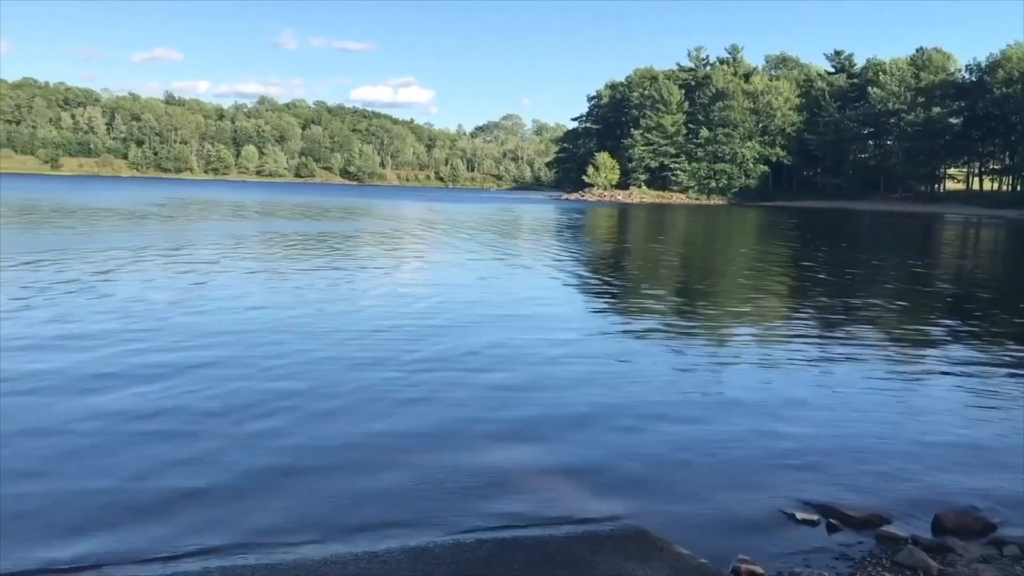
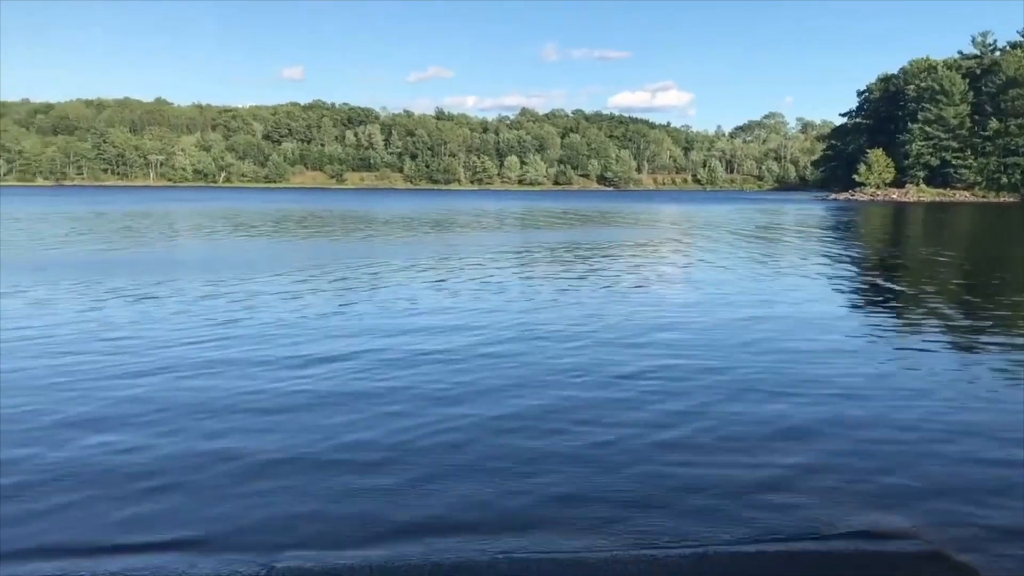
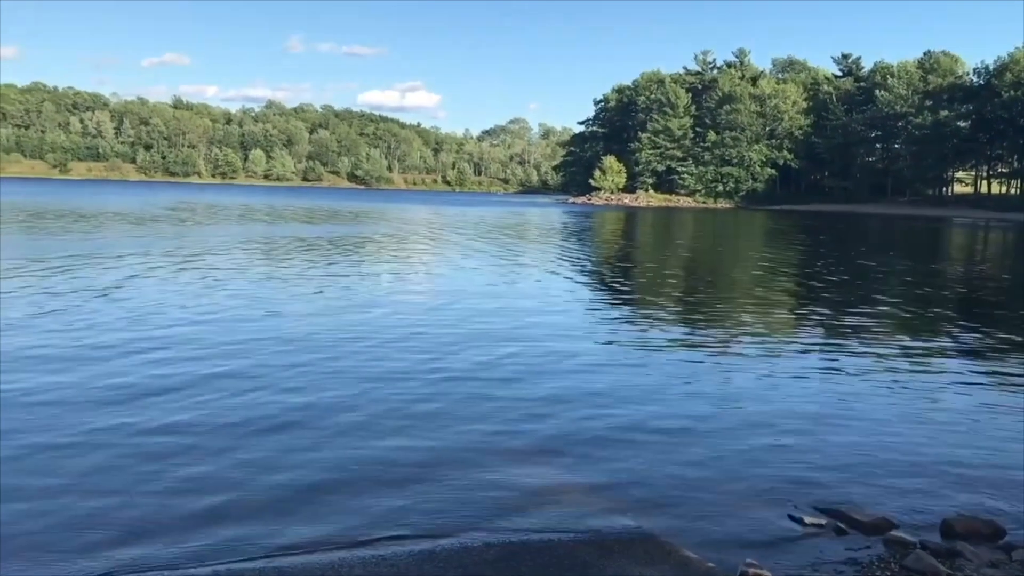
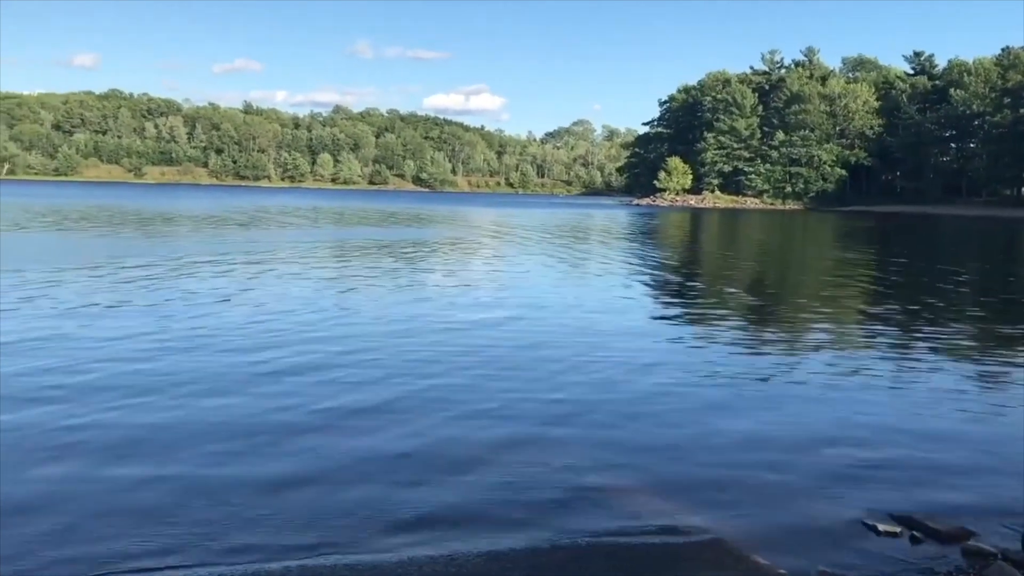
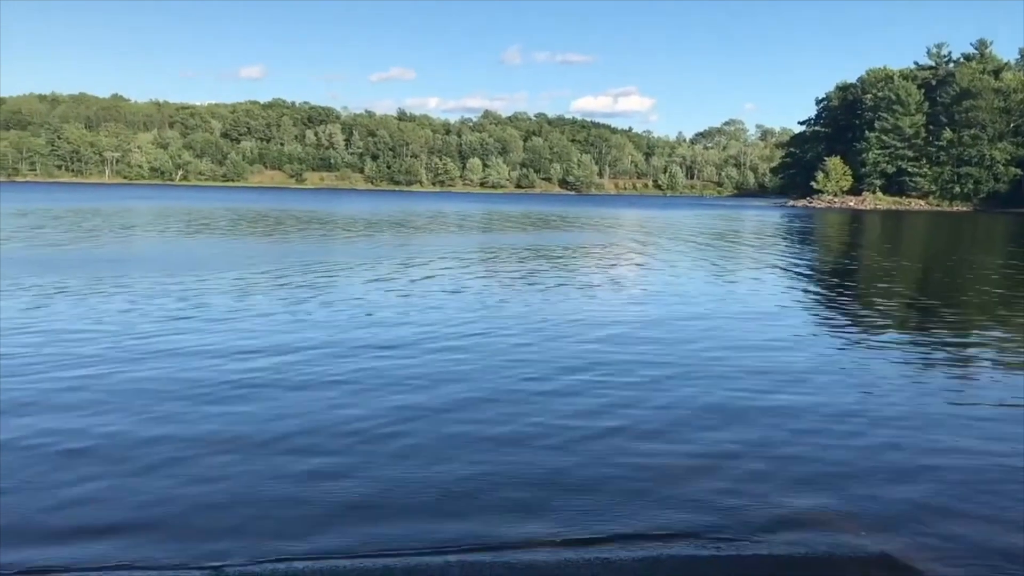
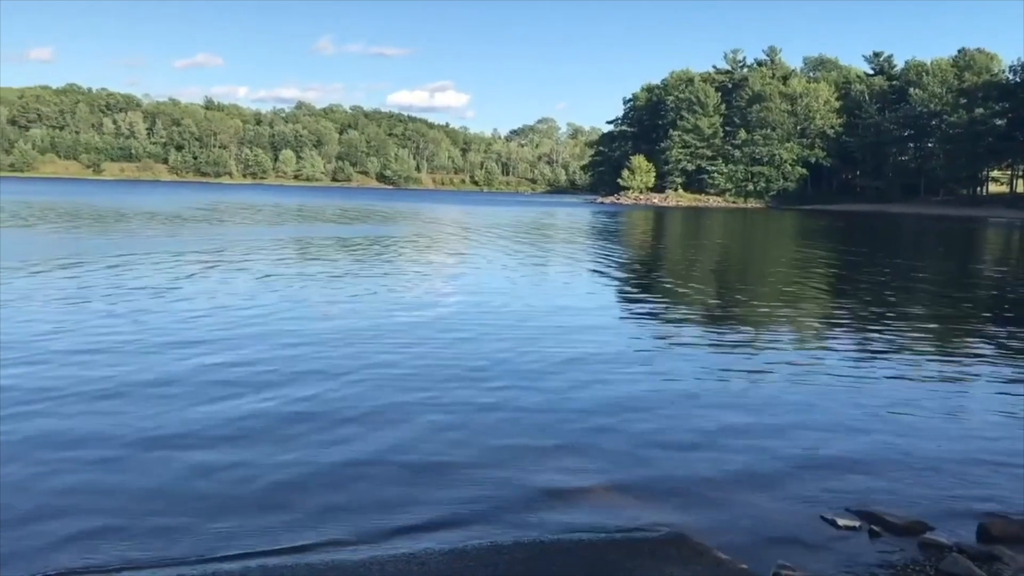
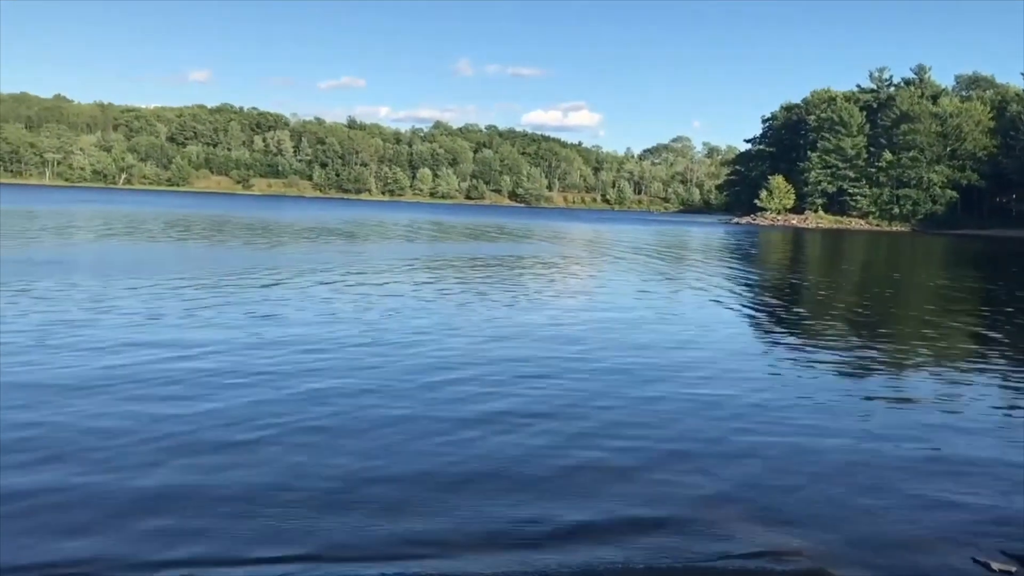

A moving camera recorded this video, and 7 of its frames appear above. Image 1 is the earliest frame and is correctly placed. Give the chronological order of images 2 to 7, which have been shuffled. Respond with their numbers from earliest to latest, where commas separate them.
3, 6, 4, 7, 5, 2
